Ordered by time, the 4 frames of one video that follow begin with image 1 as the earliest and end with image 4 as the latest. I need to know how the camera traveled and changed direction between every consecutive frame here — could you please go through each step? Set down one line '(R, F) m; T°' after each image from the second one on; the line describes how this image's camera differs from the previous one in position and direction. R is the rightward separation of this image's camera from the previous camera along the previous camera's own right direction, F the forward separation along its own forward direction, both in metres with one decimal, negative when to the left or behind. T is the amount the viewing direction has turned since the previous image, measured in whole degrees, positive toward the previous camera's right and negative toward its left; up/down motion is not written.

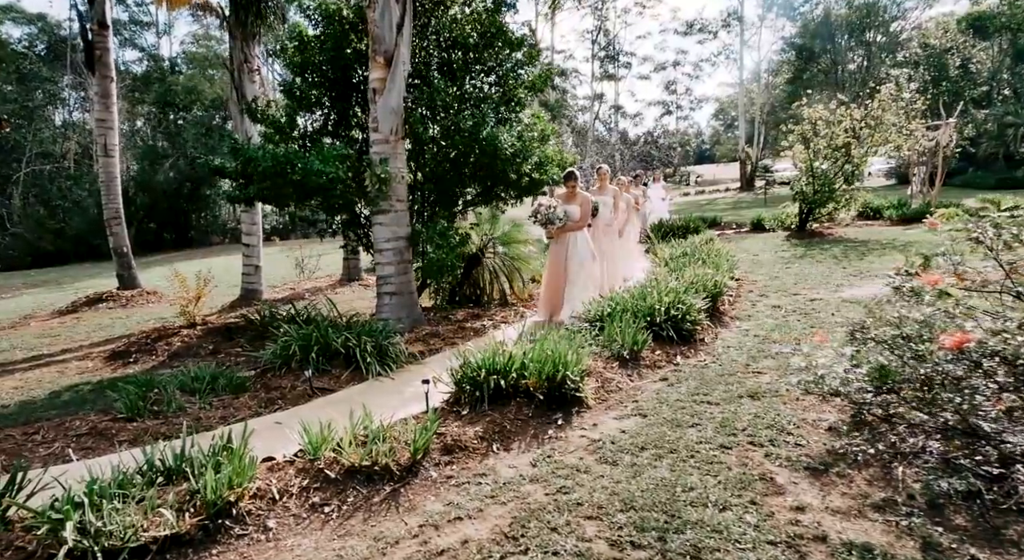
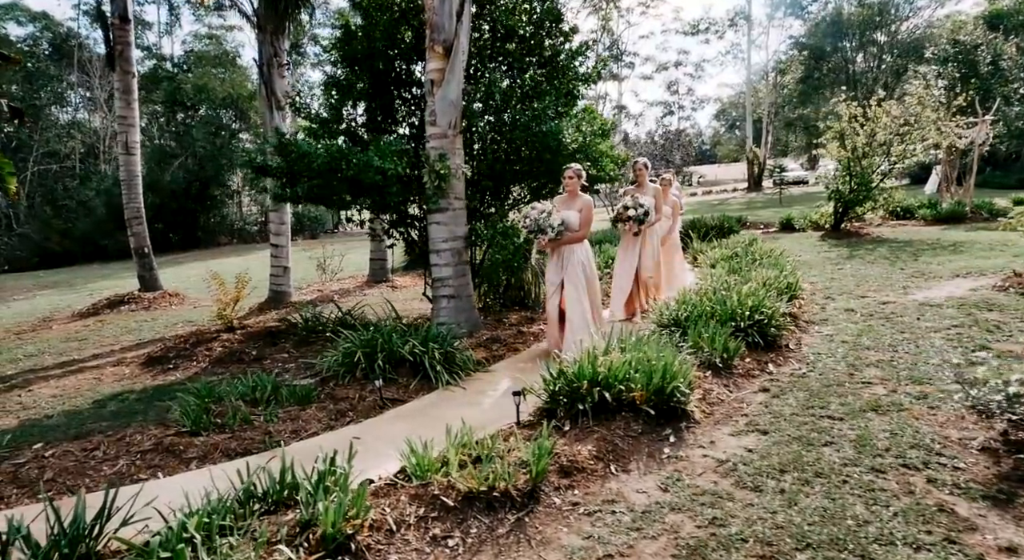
(-0.7, +0.3) m; 0°
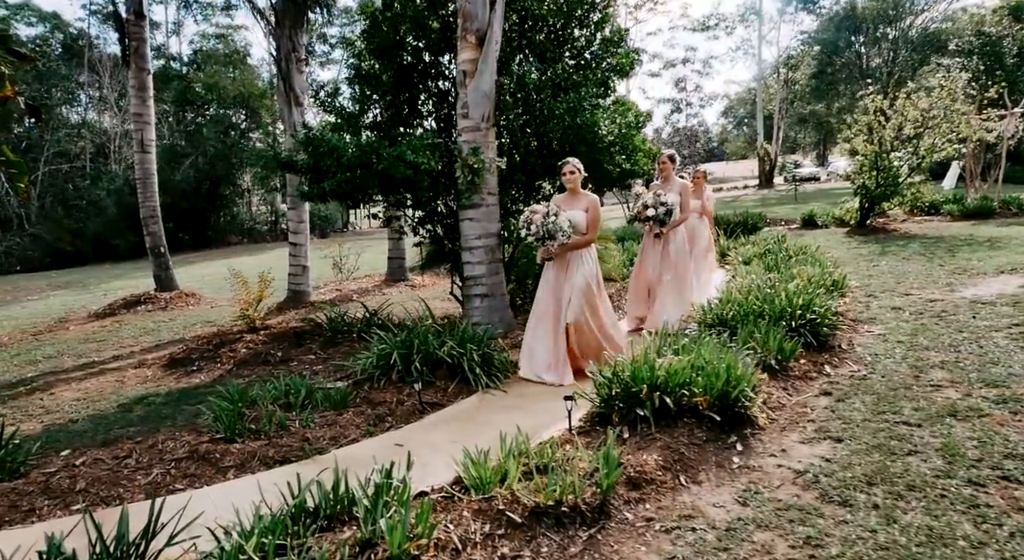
(-0.3, +0.2) m; -1°
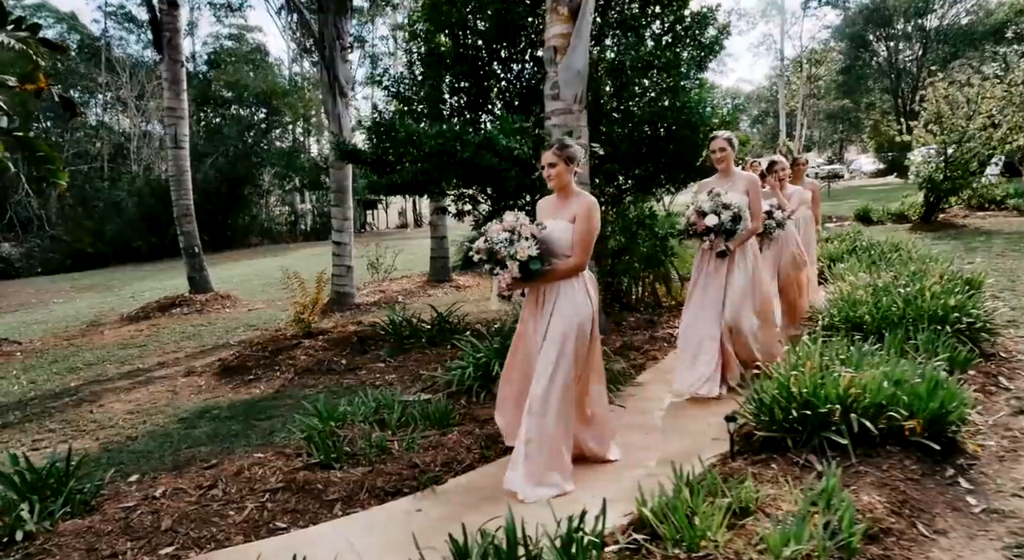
(-0.8, +0.6) m; -1°
